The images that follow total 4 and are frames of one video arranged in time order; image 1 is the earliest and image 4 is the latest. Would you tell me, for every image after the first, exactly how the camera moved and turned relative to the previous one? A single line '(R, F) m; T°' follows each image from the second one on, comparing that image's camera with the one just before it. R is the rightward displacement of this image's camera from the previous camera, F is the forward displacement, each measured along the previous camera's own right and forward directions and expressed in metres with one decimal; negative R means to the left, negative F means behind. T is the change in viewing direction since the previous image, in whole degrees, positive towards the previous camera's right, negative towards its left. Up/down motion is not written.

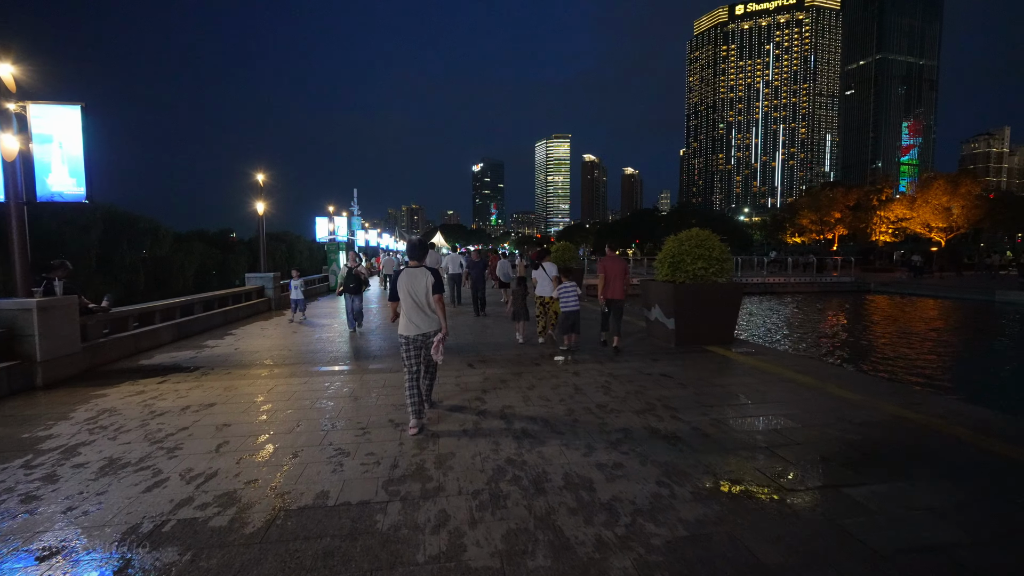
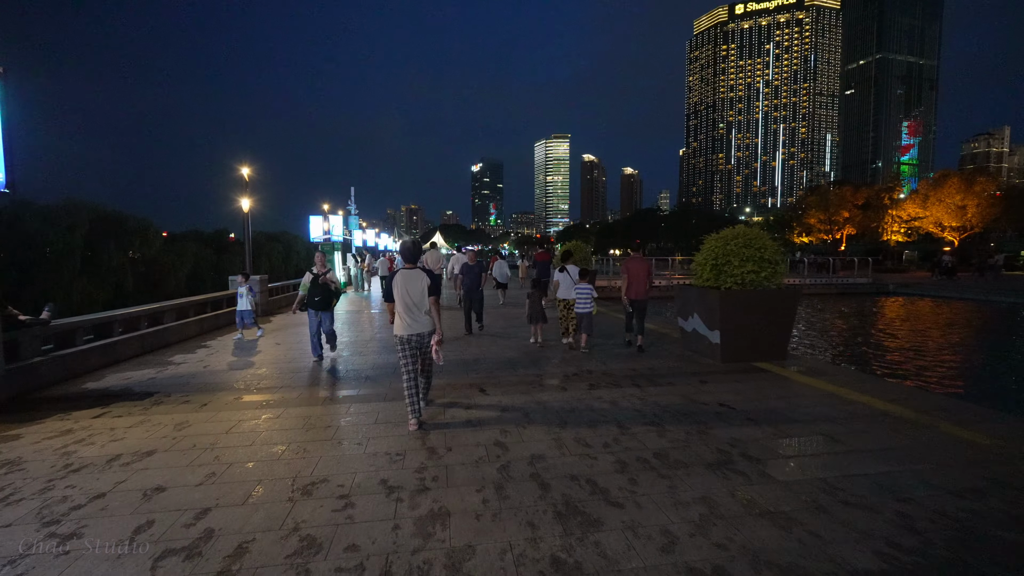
(-0.2, +1.3) m; 0°
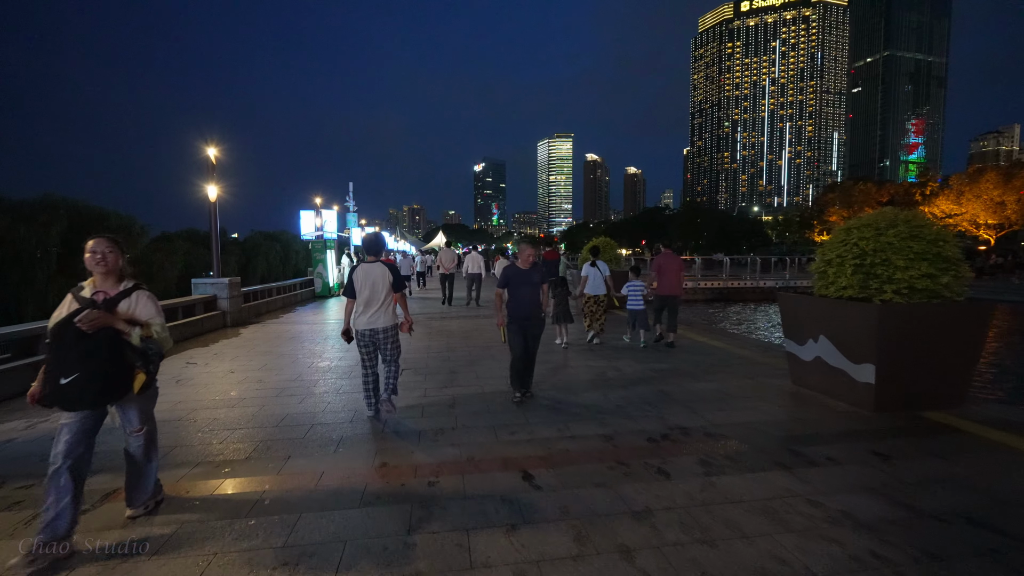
(-0.4, +2.5) m; 0°
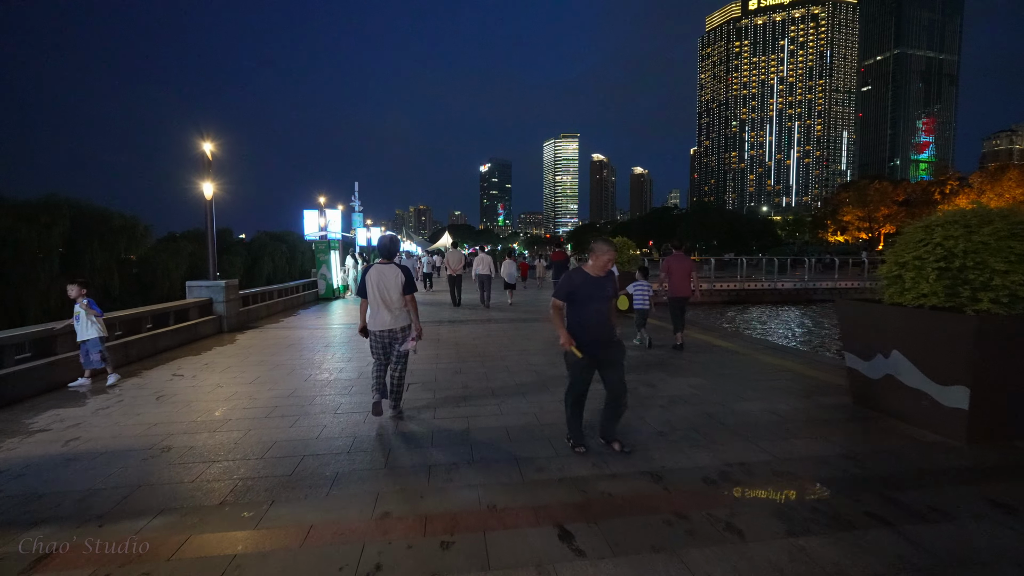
(-0.2, +0.7) m; -1°
